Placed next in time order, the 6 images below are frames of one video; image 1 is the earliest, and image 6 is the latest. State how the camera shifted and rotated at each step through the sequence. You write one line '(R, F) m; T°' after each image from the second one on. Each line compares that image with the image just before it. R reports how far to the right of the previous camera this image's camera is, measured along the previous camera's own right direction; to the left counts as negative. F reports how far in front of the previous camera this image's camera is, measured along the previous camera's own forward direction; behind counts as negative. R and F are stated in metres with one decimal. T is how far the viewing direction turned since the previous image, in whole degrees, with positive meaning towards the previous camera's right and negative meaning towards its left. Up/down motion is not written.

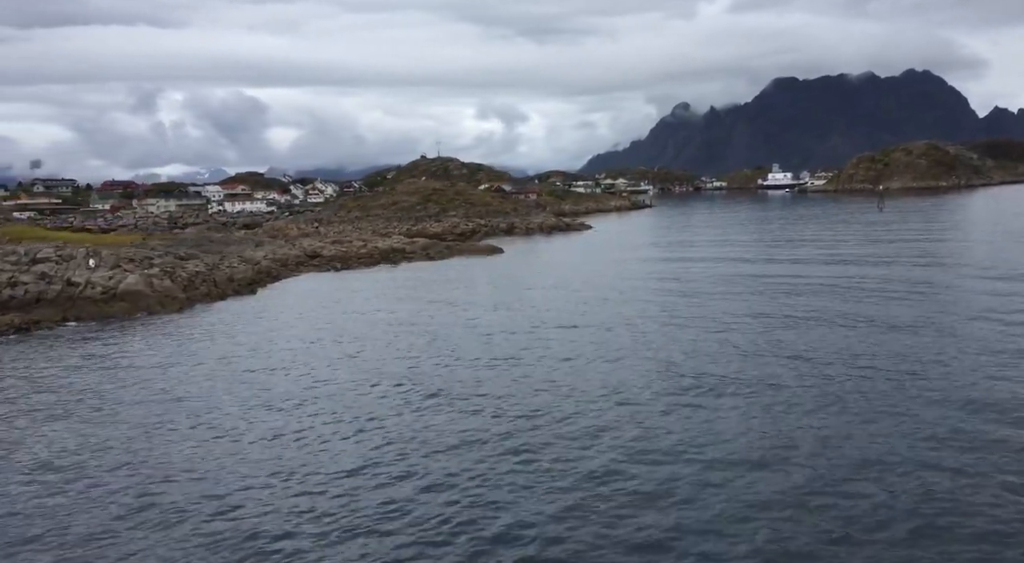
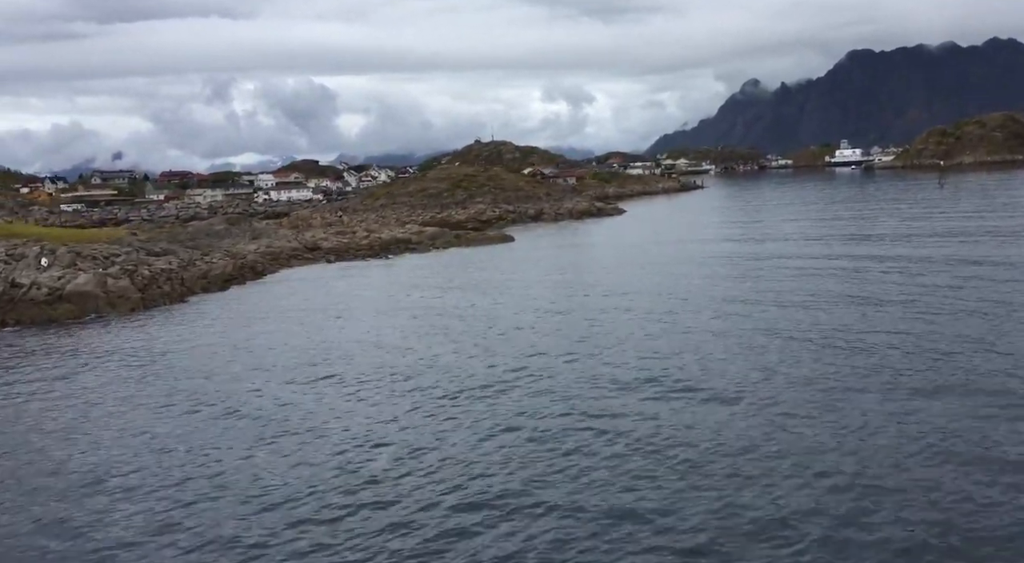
(+4.1, +3.3) m; -4°
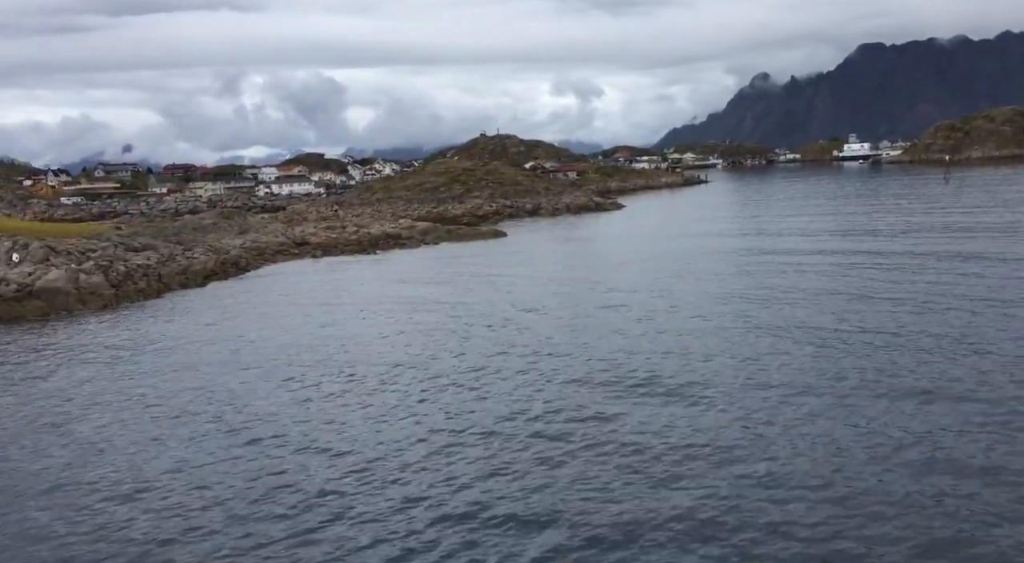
(+1.2, +0.9) m; -1°
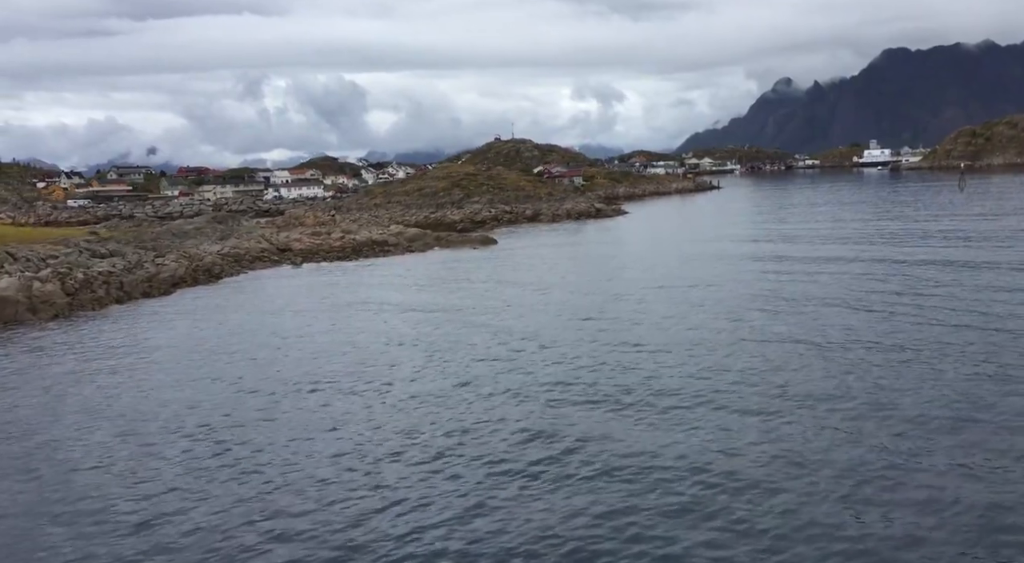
(+2.1, +1.6) m; -1°
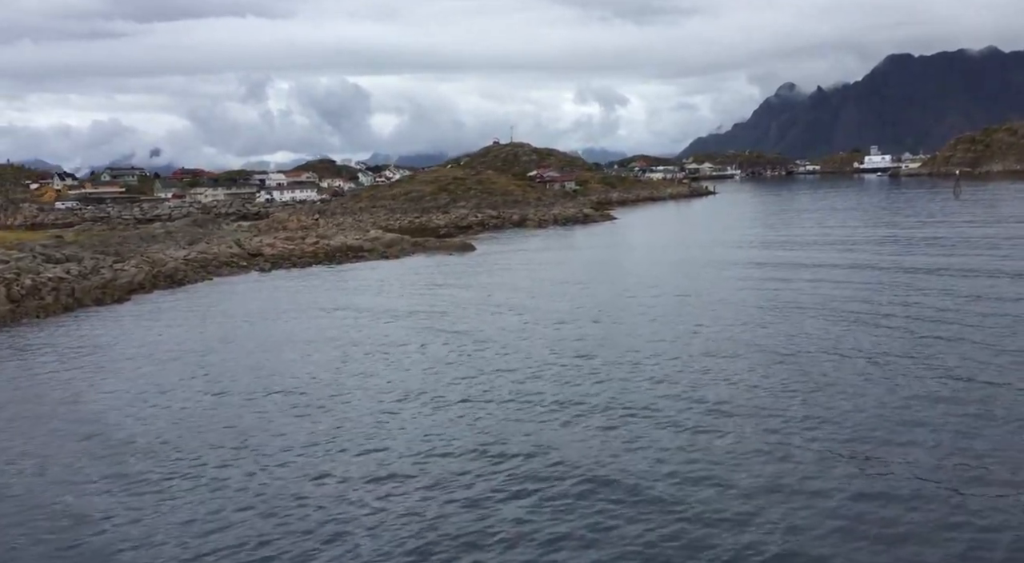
(+1.7, +1.4) m; 0°
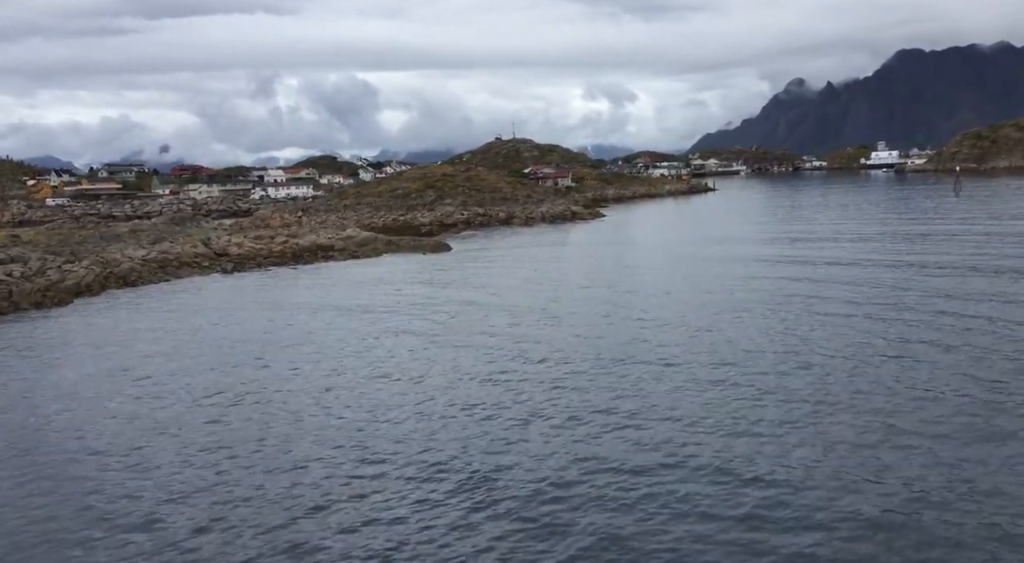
(+2.1, +1.9) m; -1°
